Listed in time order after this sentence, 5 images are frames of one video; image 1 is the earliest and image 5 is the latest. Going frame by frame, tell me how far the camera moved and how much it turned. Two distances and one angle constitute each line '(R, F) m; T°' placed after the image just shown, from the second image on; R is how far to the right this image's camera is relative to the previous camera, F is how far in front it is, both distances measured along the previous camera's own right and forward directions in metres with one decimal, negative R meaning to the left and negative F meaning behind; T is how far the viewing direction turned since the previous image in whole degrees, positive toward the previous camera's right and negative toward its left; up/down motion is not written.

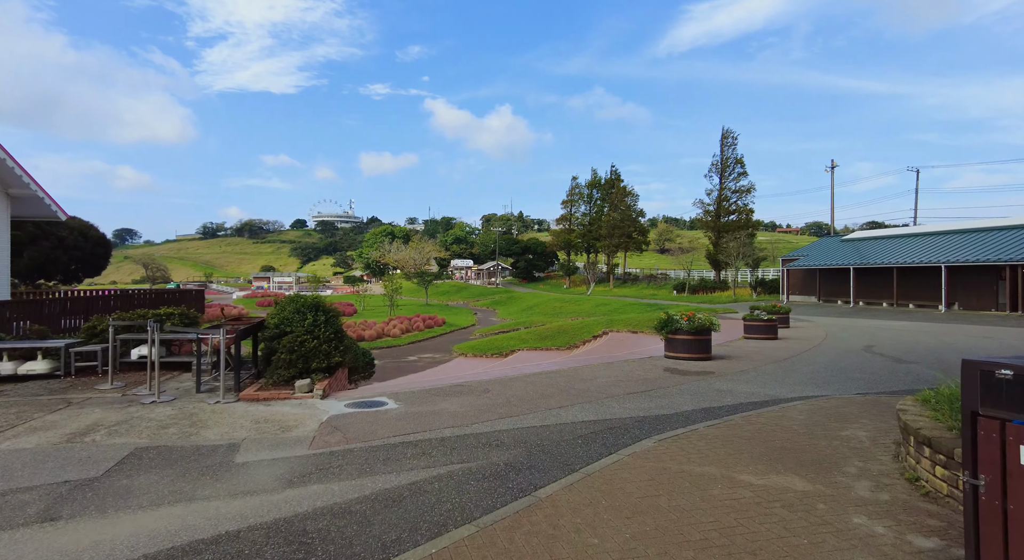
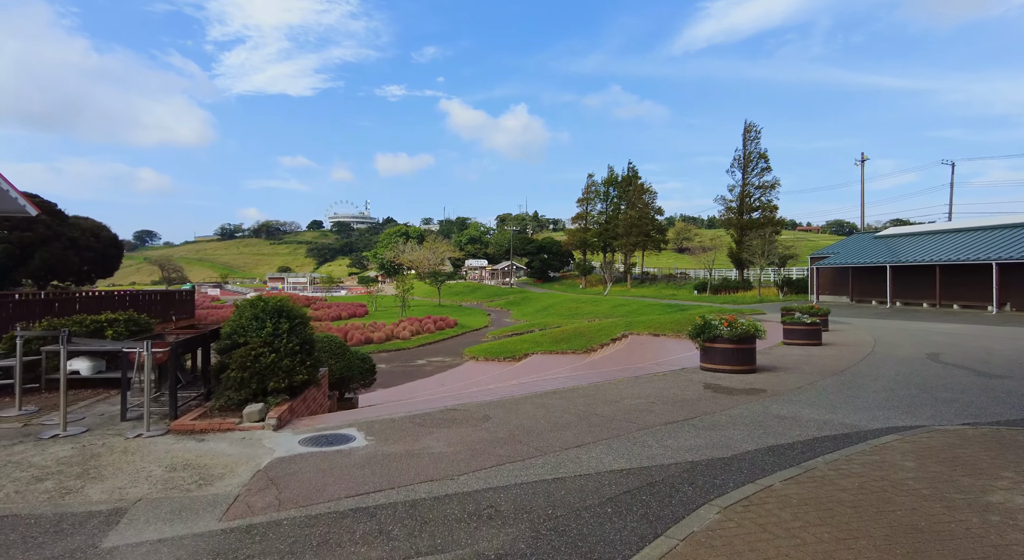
(+0.1, +1.4) m; -2°
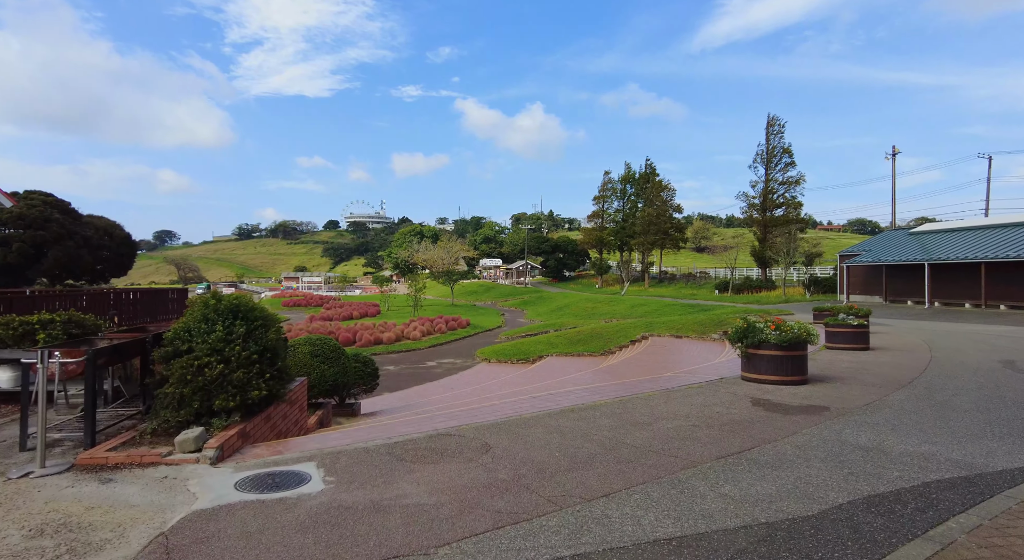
(+0.1, +1.2) m; -2°
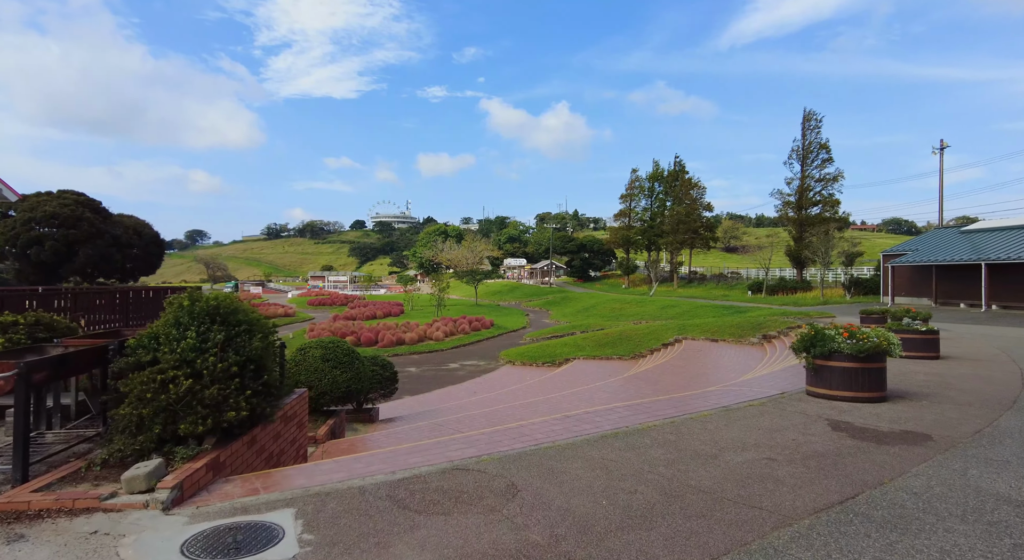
(-0.1, +0.9) m; -2°
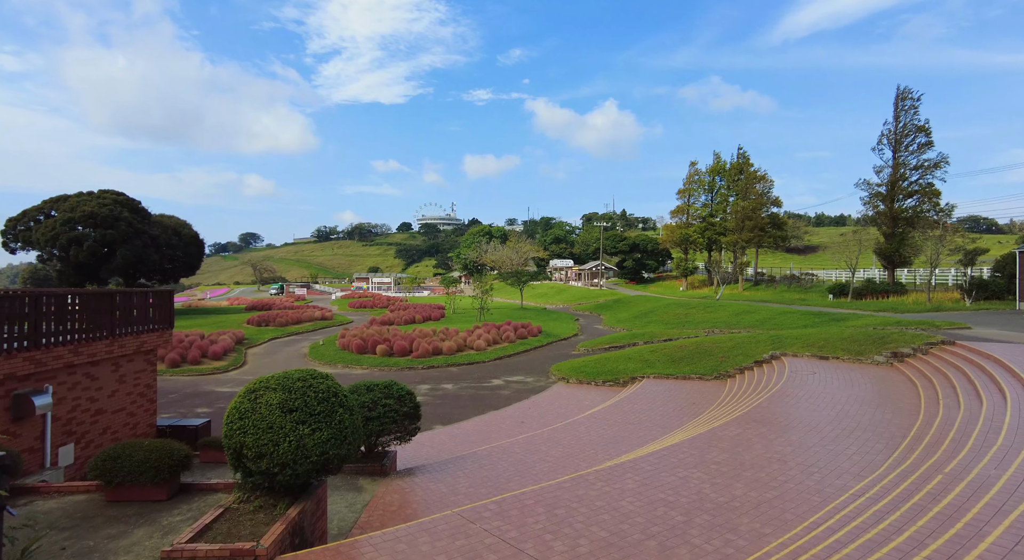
(-0.4, +4.0) m; -5°
